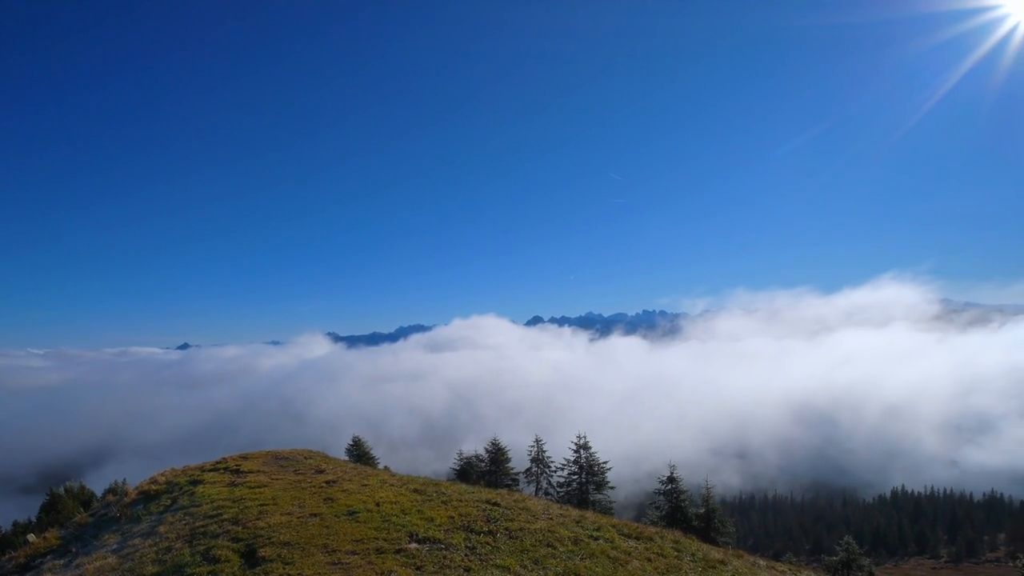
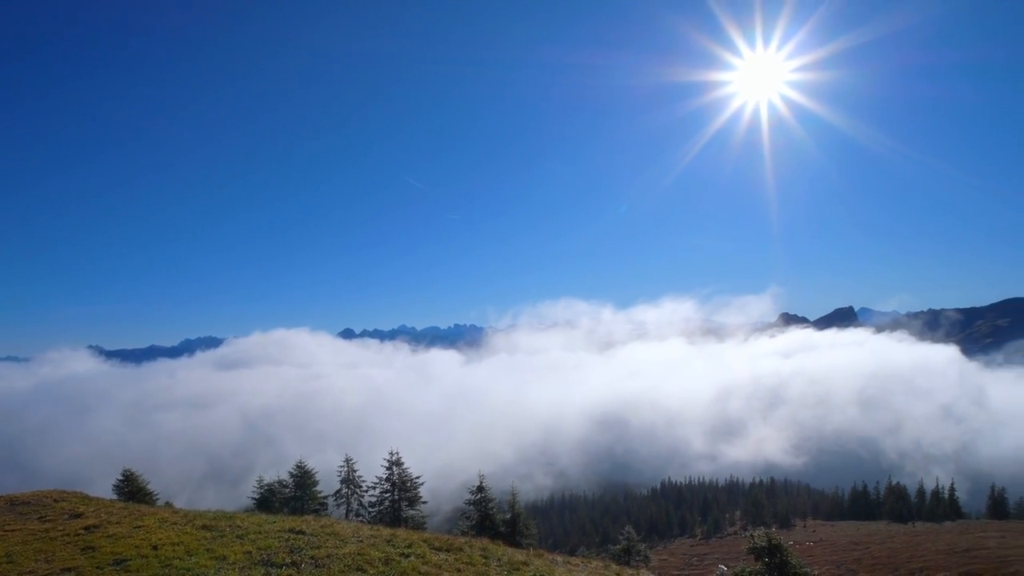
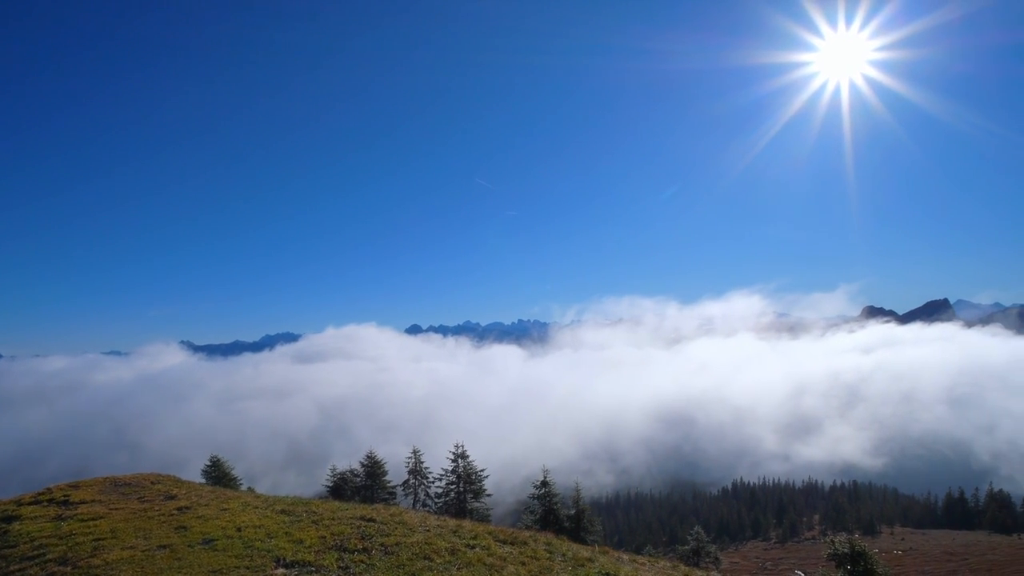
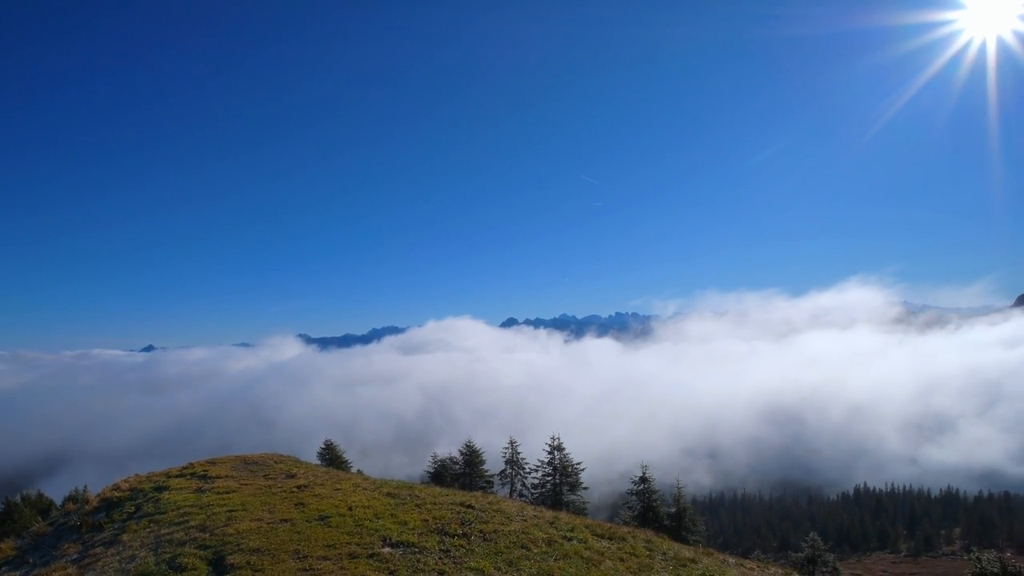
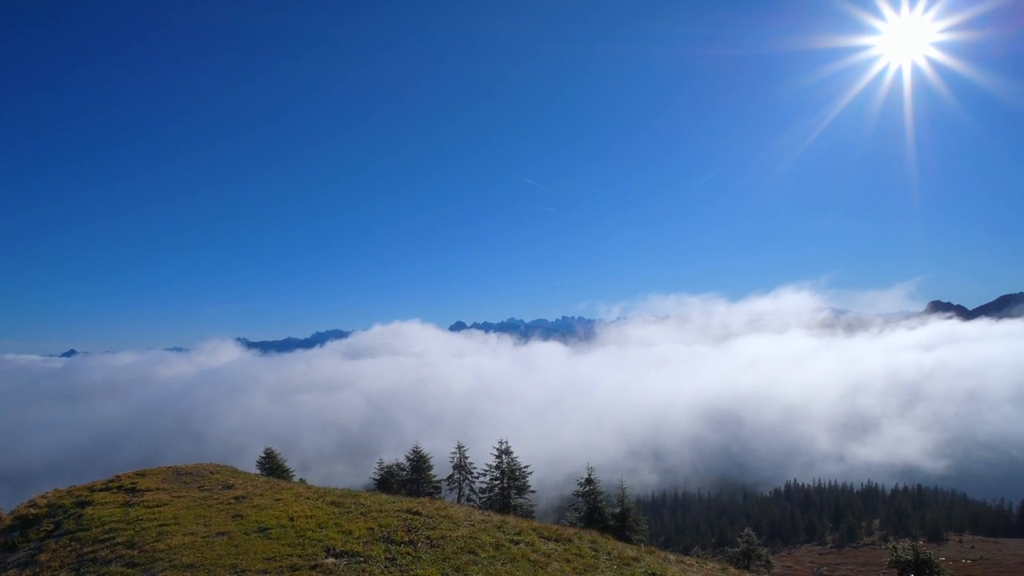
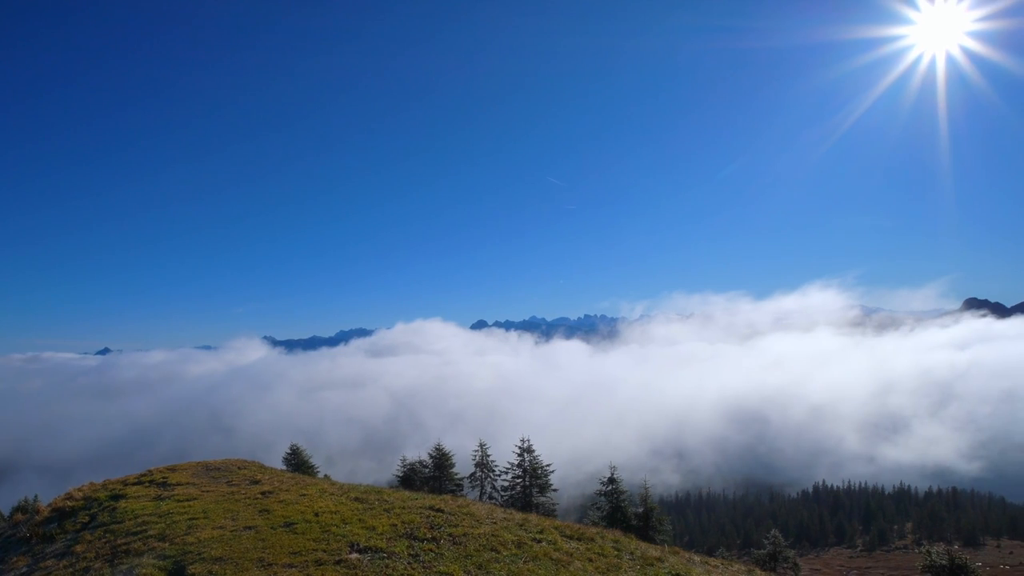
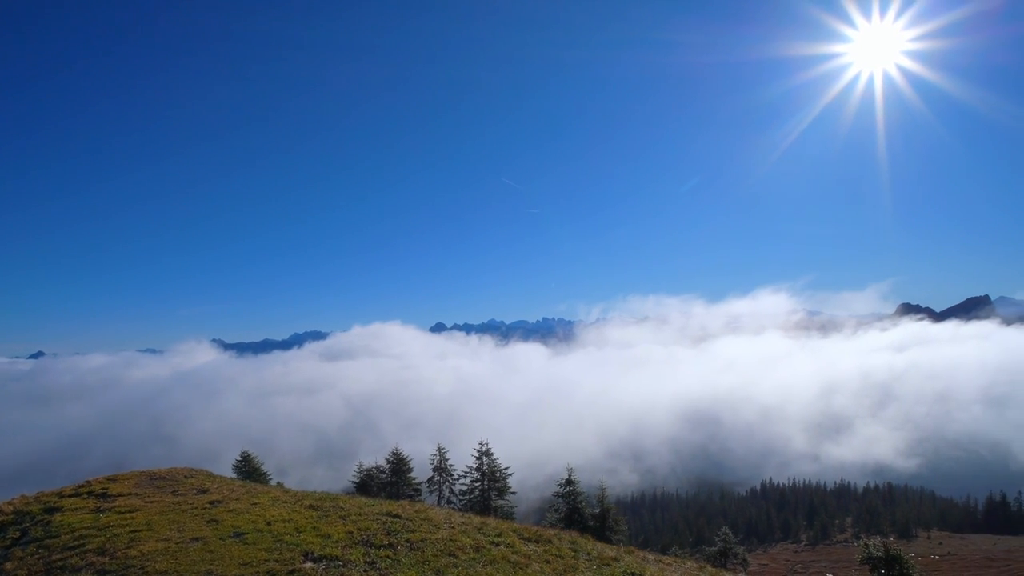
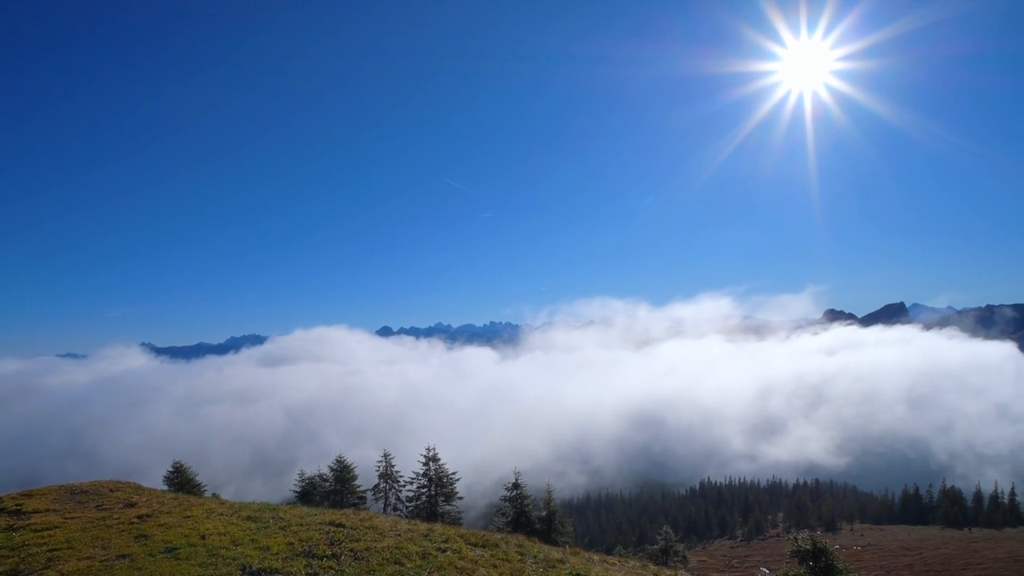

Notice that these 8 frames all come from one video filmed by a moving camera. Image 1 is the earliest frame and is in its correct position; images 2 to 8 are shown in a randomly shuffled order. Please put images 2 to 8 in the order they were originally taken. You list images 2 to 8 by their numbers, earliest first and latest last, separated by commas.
4, 6, 5, 7, 3, 8, 2
